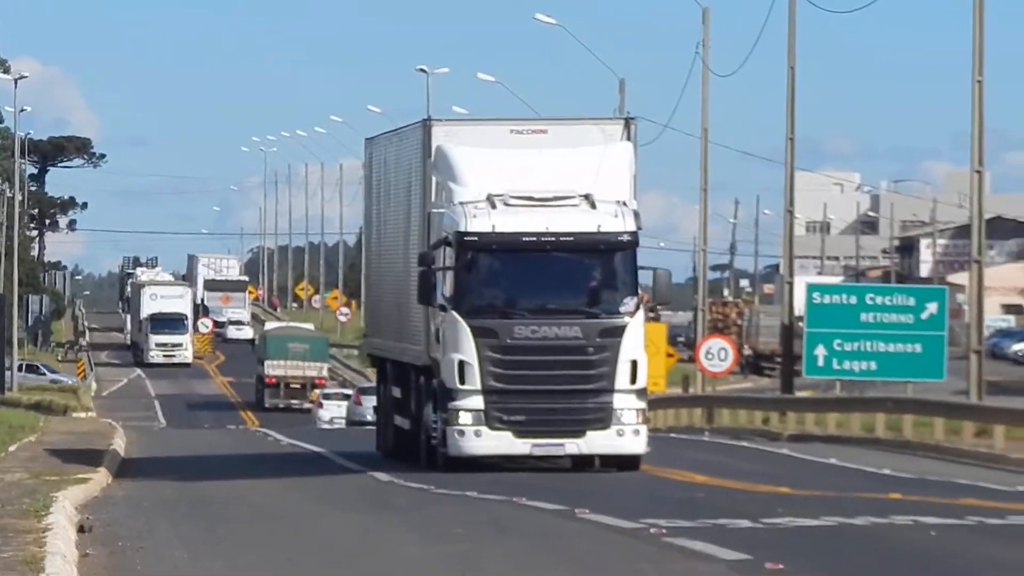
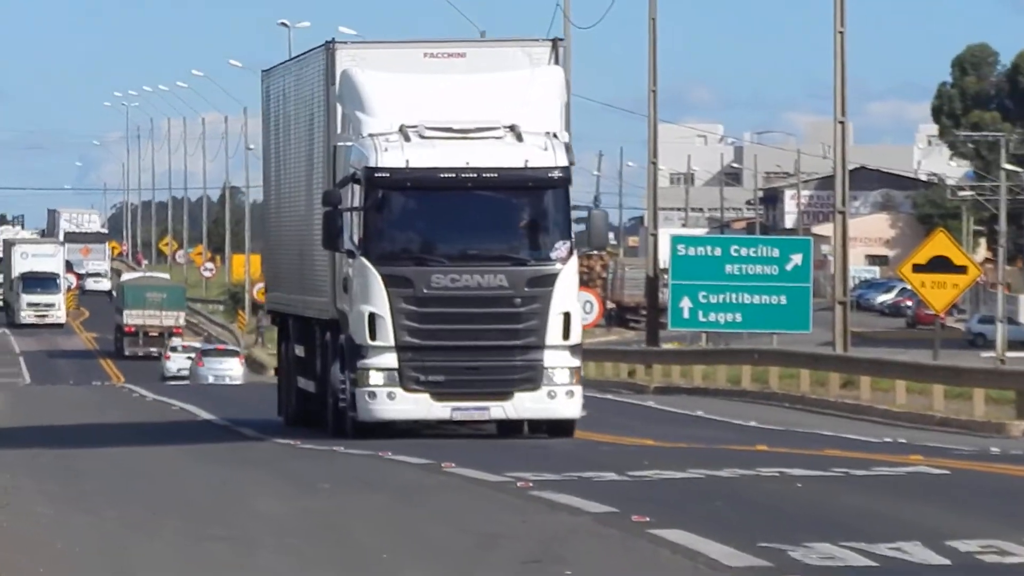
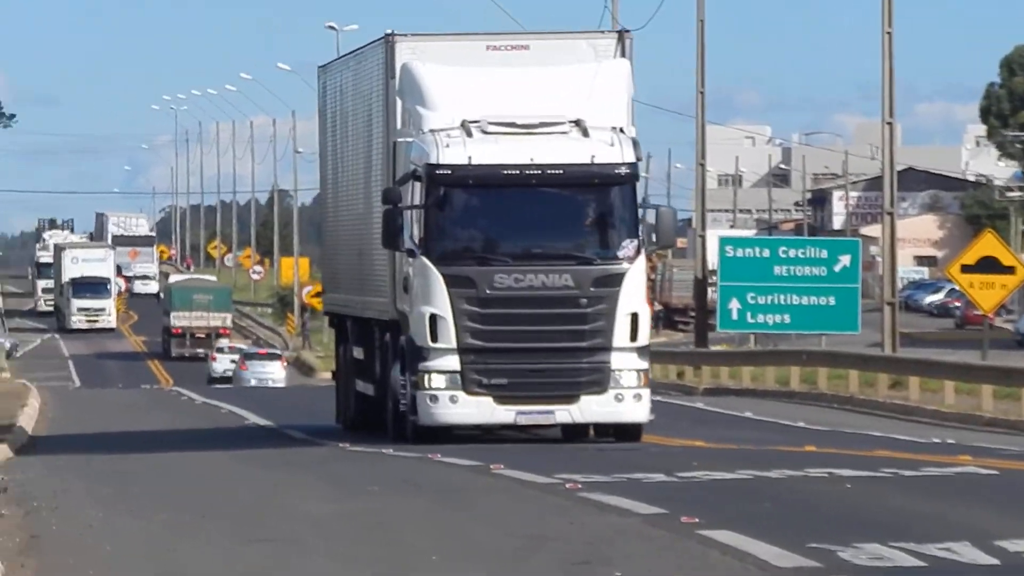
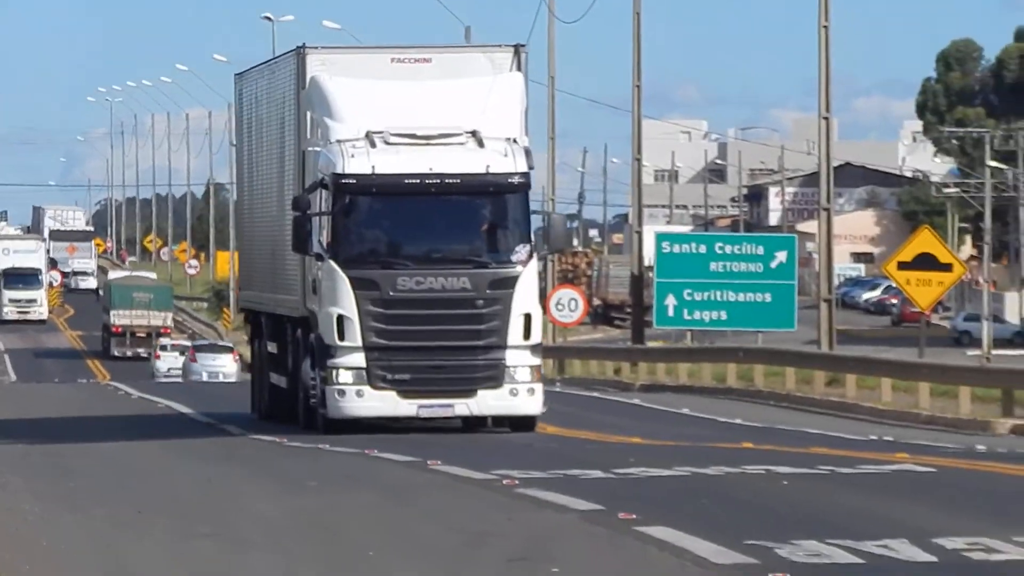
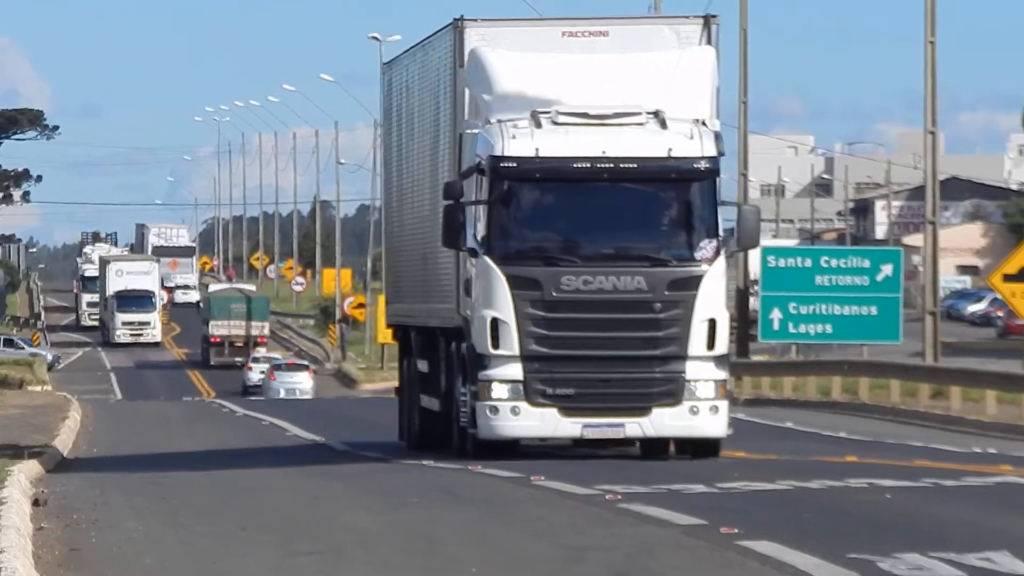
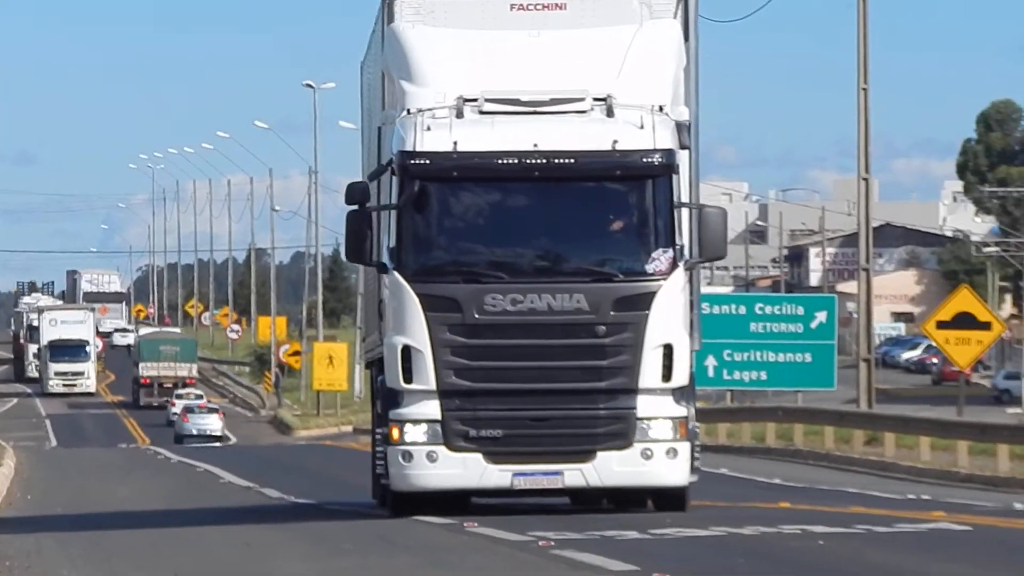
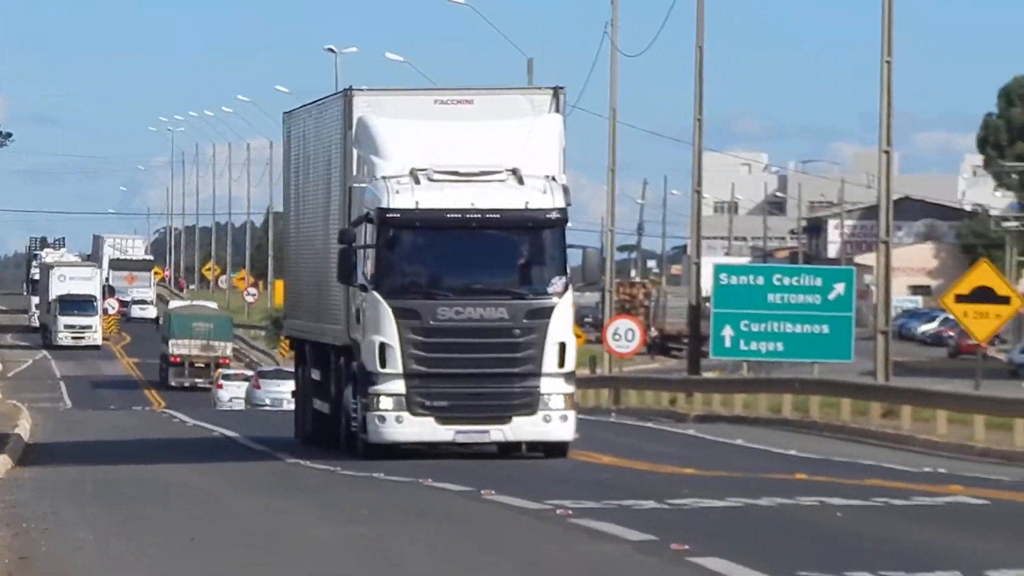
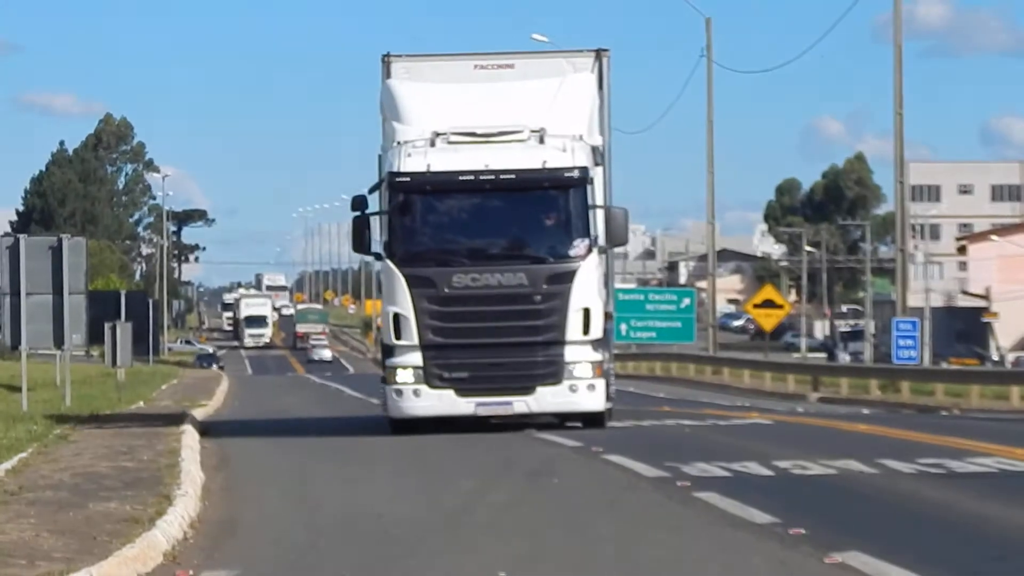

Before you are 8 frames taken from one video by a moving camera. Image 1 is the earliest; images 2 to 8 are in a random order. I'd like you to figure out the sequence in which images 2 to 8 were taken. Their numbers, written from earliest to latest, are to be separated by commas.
7, 4, 2, 3, 5, 6, 8
